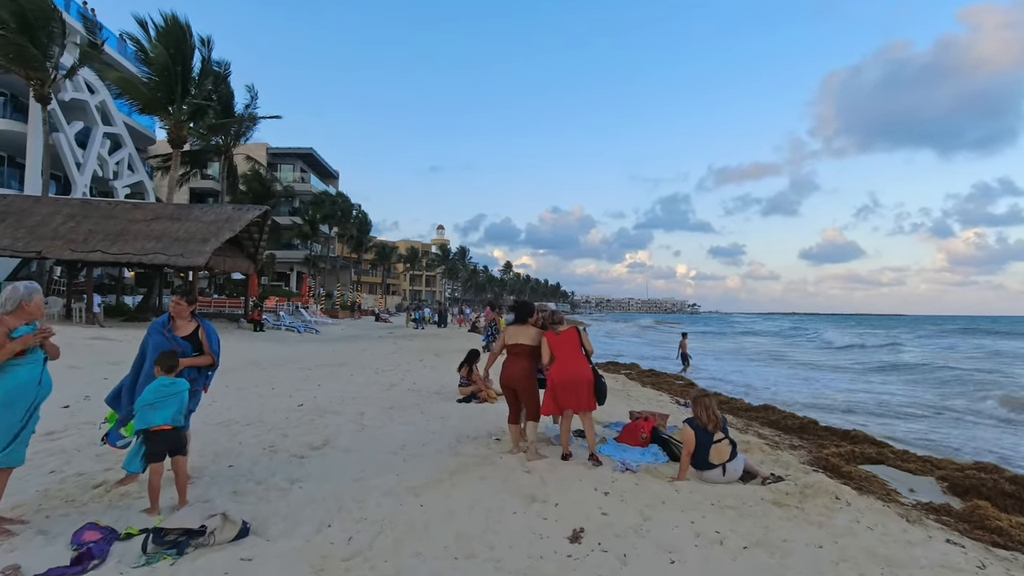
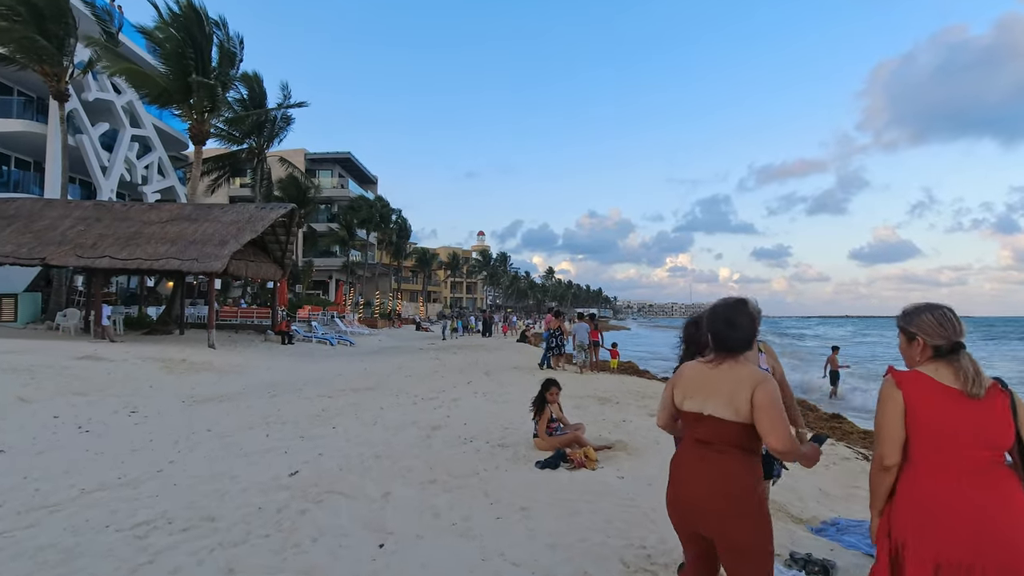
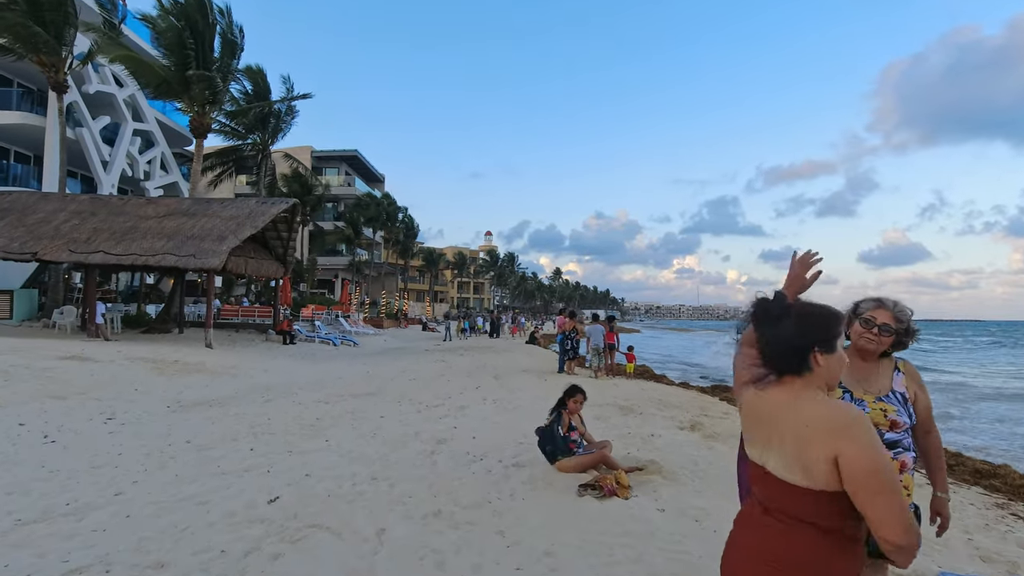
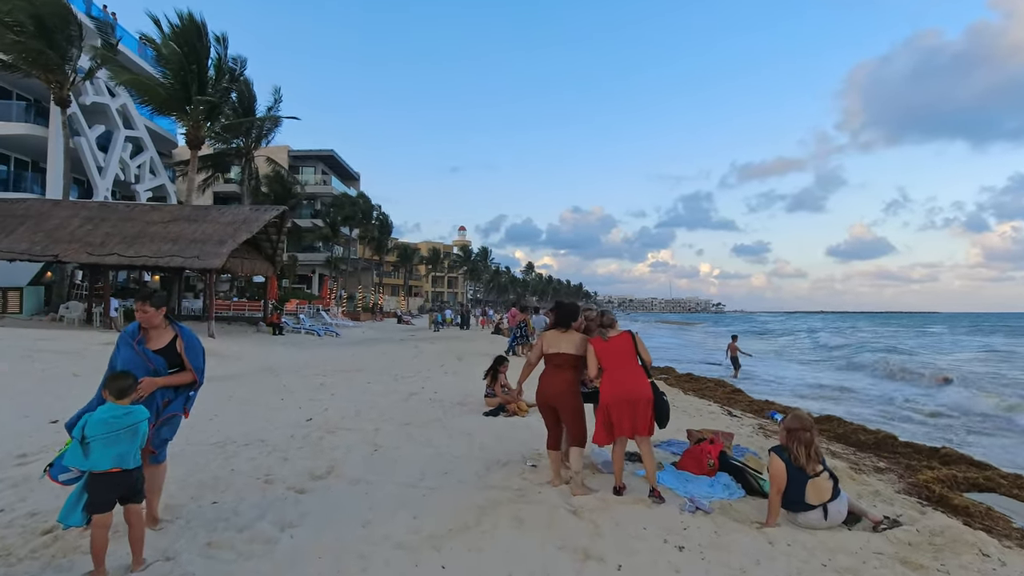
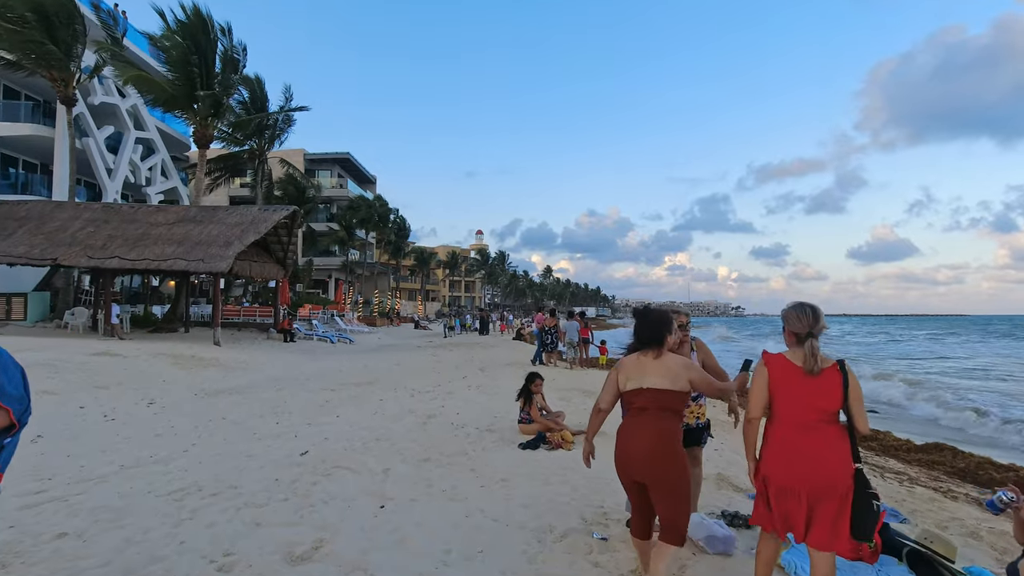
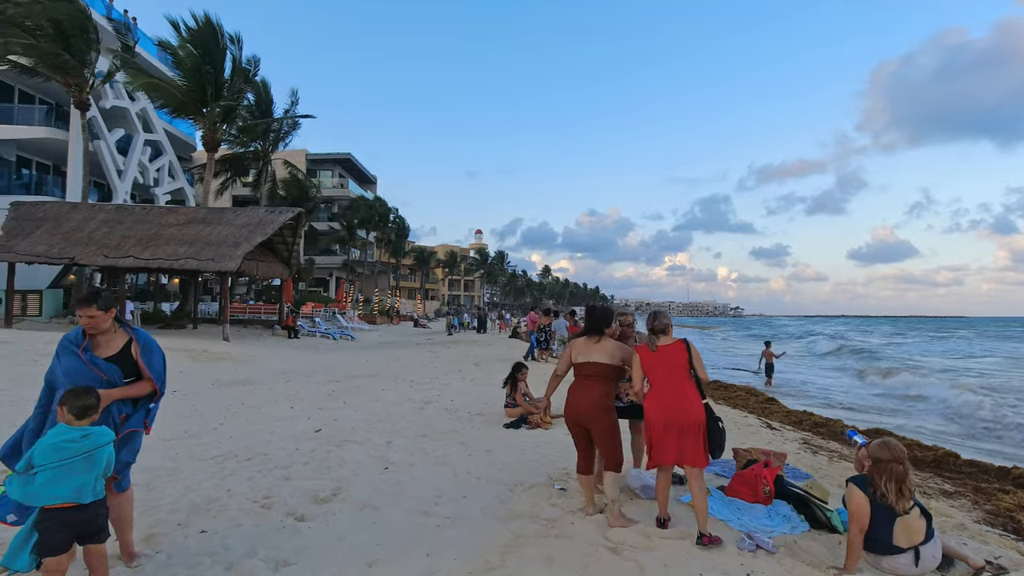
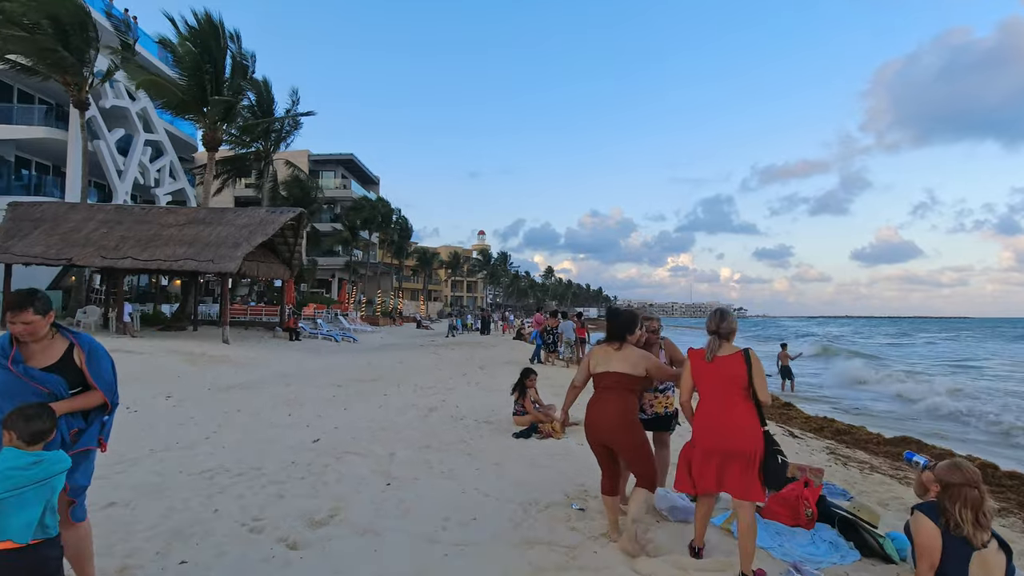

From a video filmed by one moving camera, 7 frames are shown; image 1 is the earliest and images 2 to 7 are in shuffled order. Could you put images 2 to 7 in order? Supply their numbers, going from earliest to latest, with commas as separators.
4, 6, 7, 5, 2, 3
